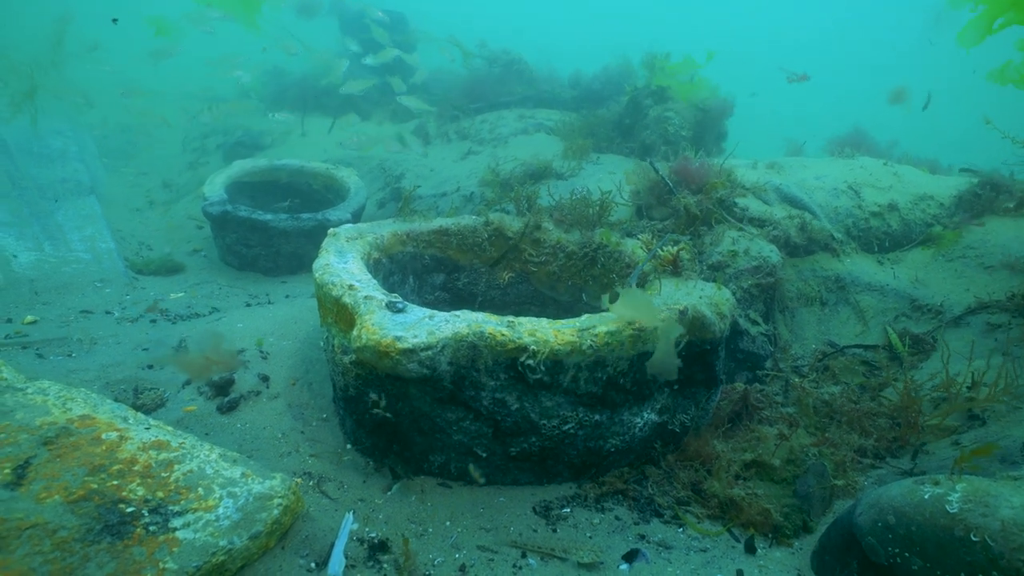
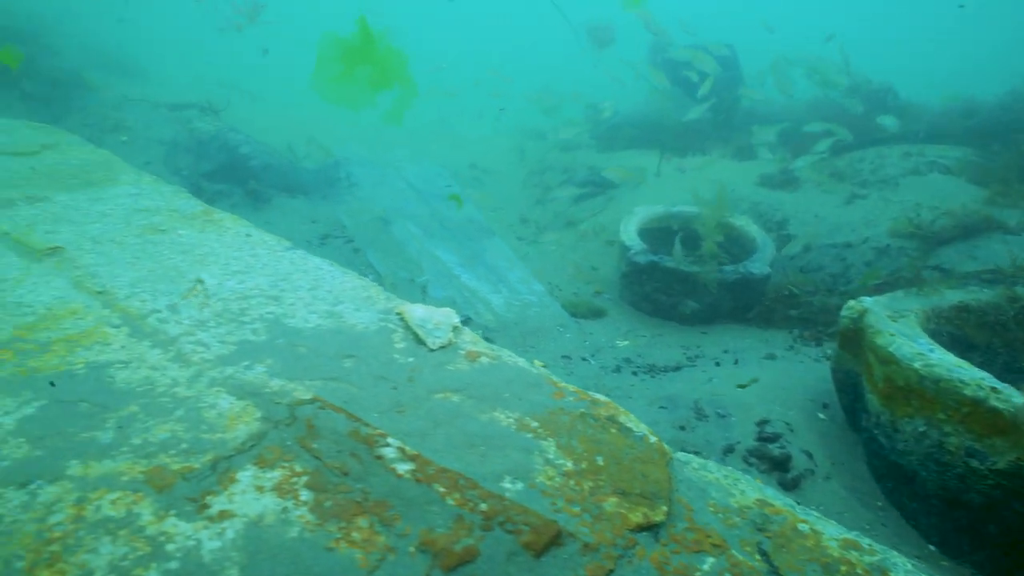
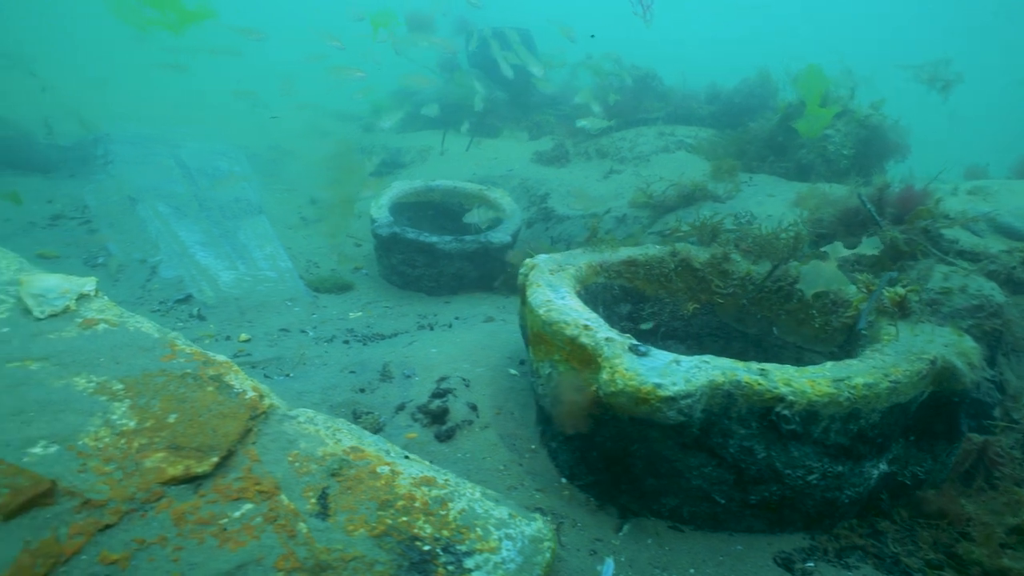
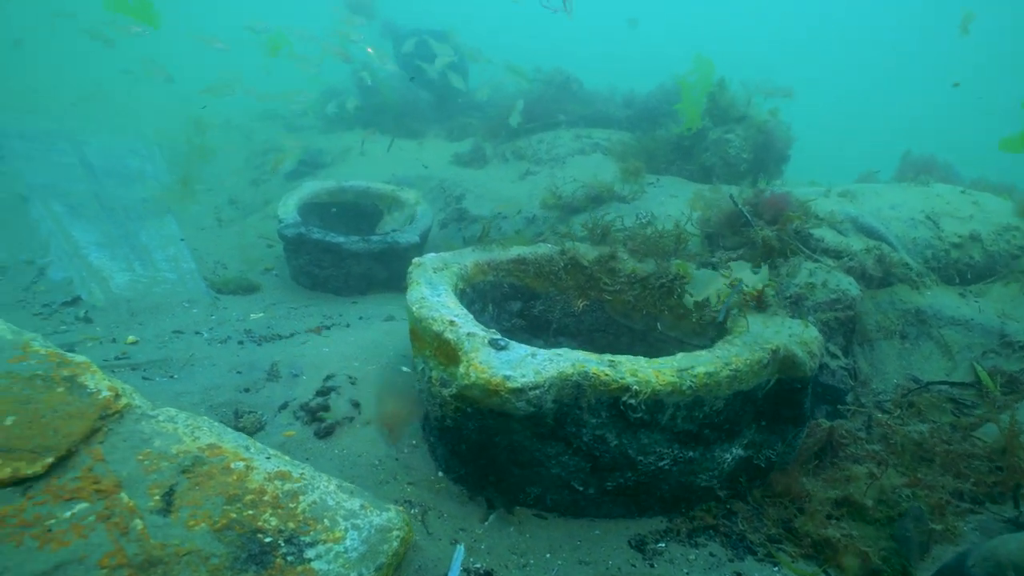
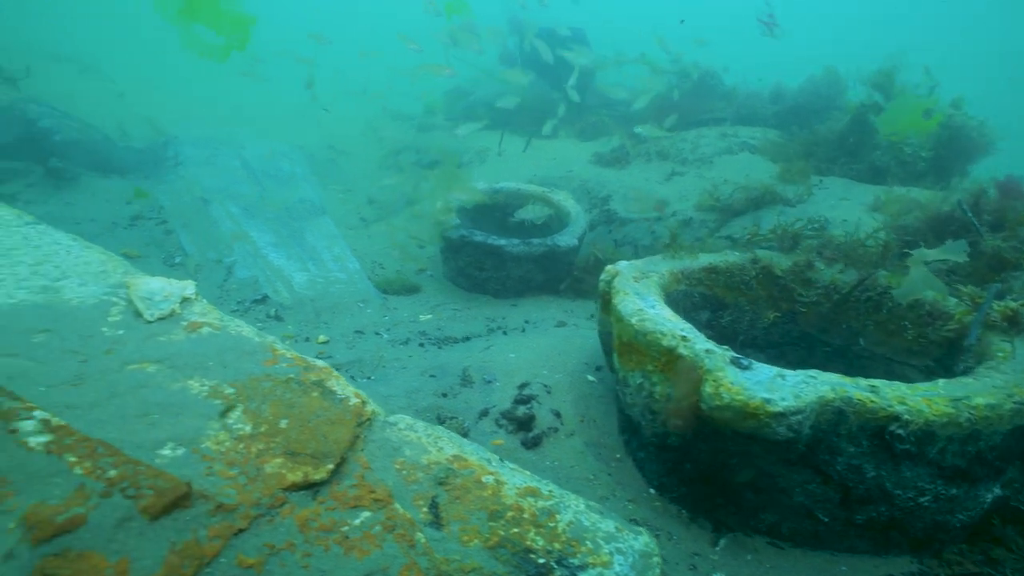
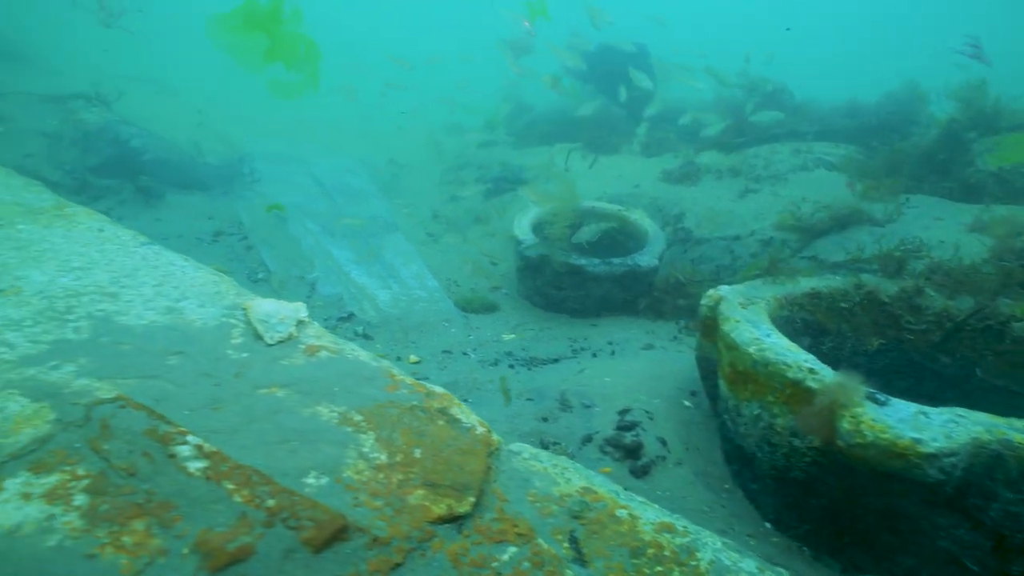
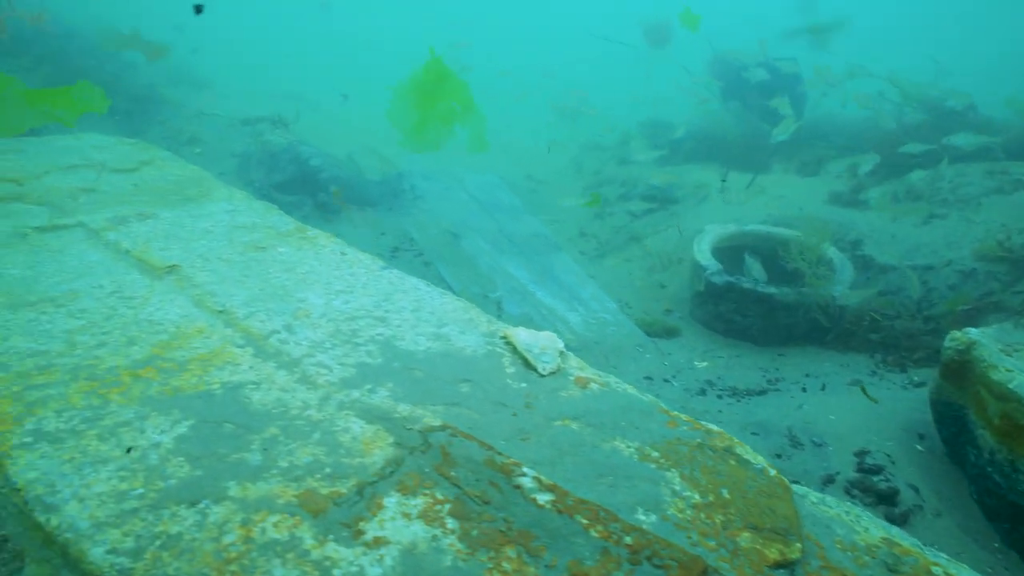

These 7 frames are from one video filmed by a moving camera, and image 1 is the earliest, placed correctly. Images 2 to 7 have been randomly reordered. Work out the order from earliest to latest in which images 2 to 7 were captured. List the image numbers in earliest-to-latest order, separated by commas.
4, 3, 5, 6, 2, 7
